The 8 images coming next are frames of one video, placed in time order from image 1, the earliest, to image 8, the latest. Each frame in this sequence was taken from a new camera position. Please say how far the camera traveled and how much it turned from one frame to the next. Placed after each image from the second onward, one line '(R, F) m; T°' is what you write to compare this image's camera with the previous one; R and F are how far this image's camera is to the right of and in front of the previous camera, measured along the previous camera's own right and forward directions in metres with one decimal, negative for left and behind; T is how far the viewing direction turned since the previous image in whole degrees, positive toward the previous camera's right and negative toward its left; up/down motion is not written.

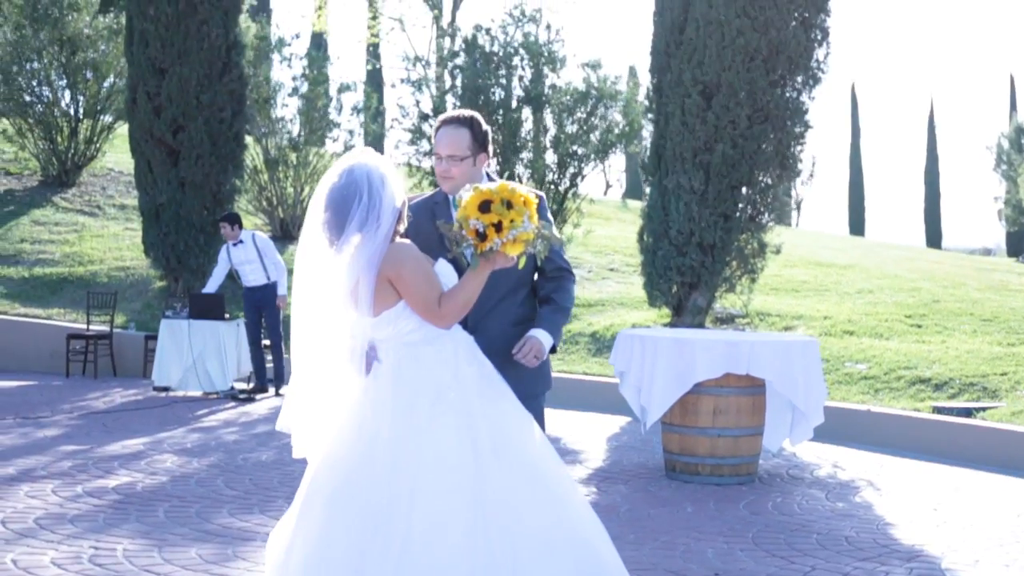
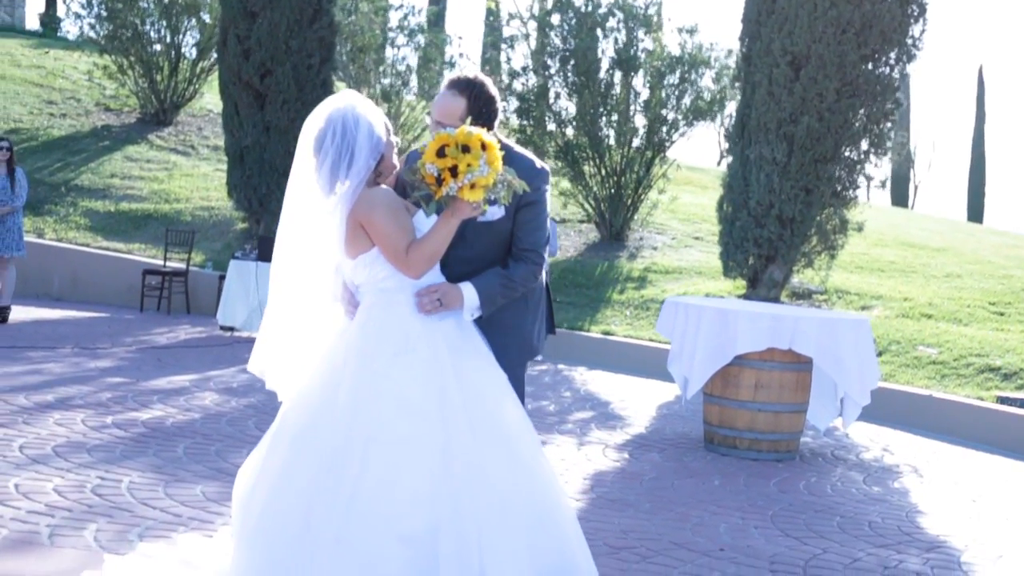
(+0.4, +0.2) m; -4°
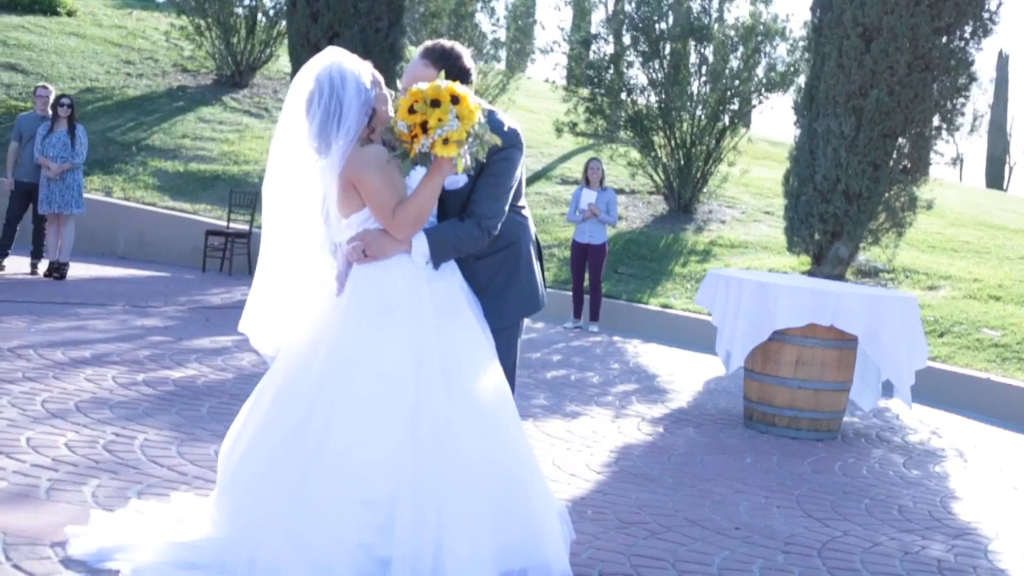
(+0.3, +0.2) m; -3°
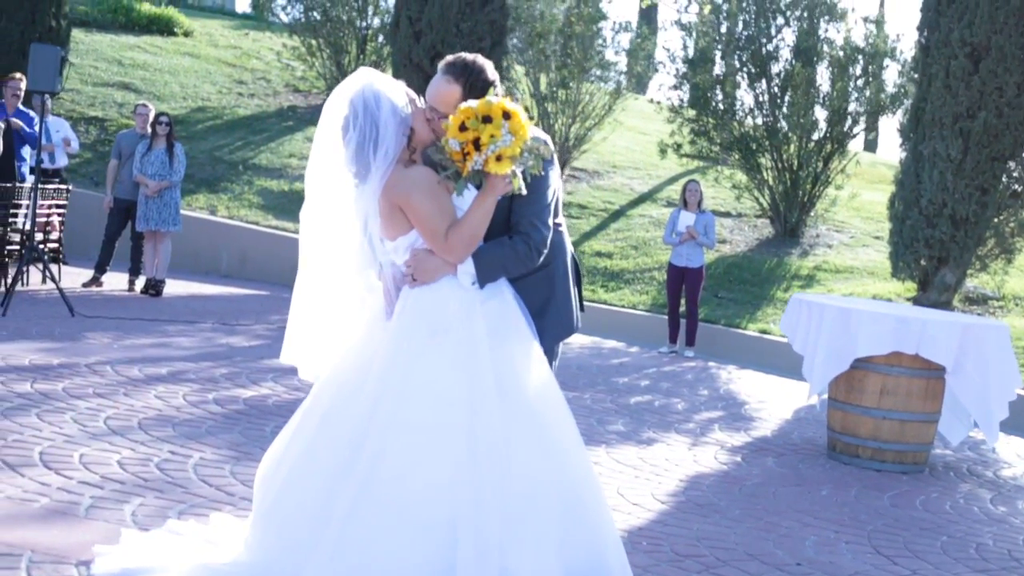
(+0.3, +0.2) m; -4°
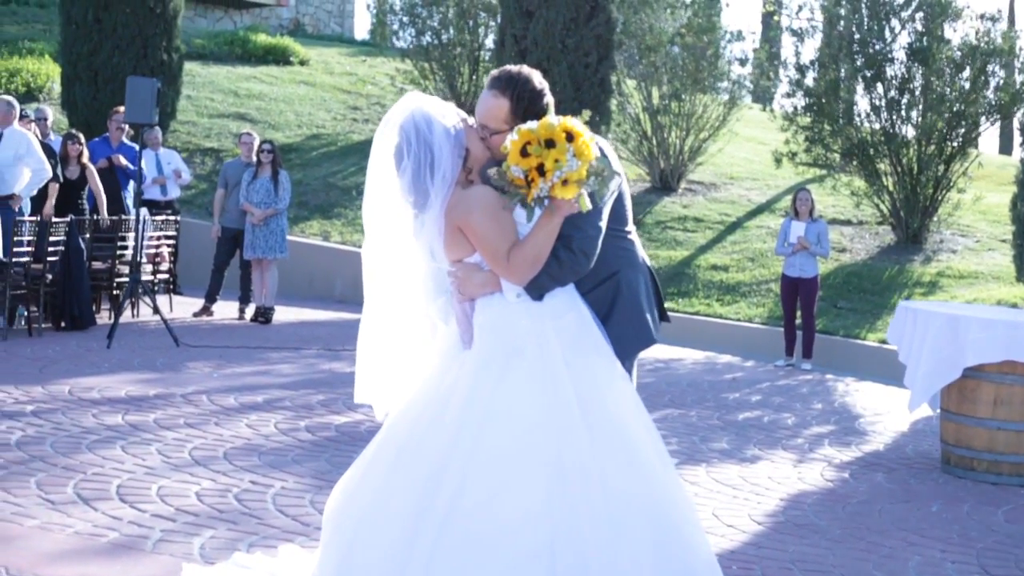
(+0.2, +0.2) m; -5°
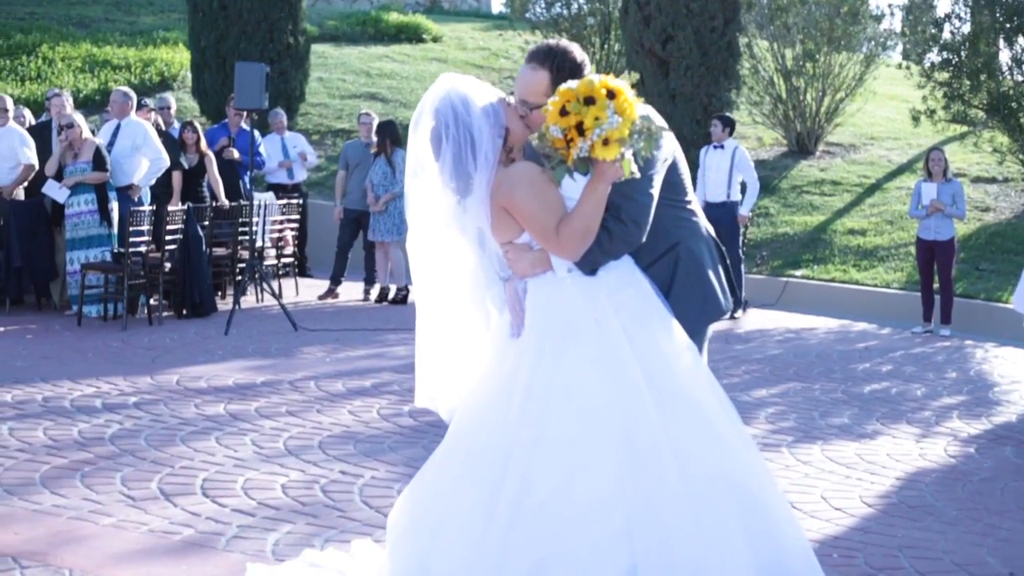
(+0.3, +0.3) m; -6°
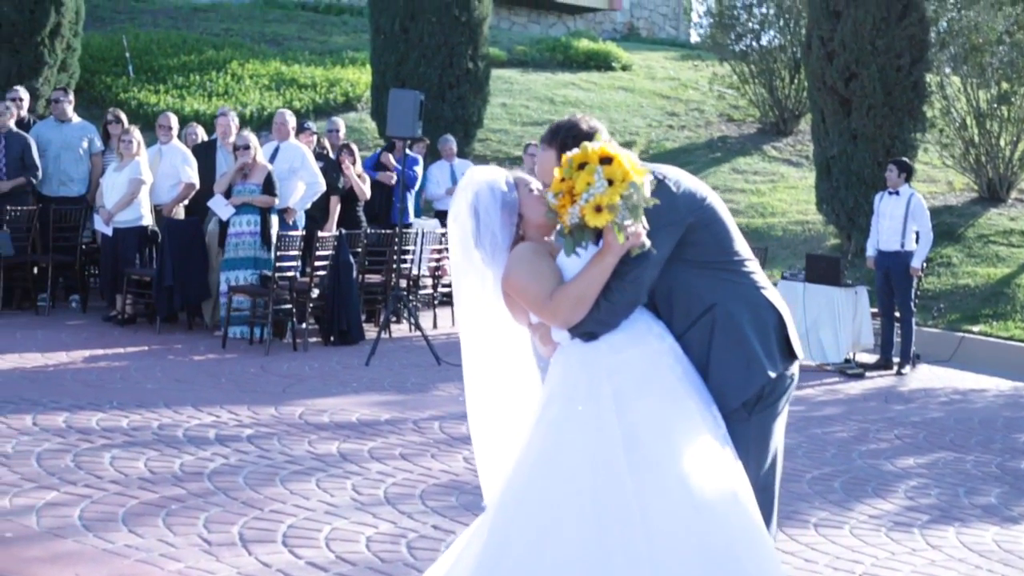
(+0.4, +0.4) m; -7°
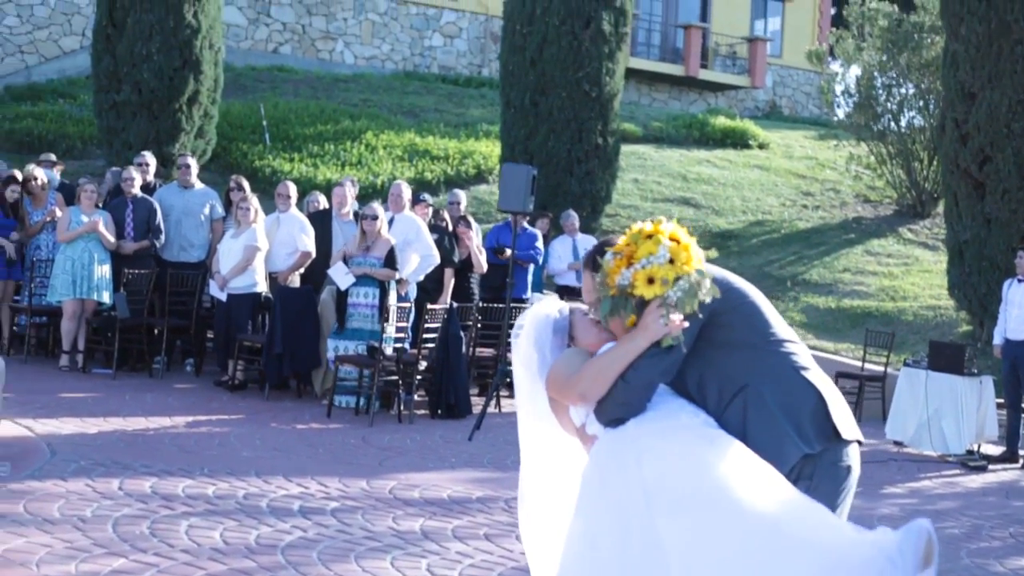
(+0.3, +0.2) m; -5°
